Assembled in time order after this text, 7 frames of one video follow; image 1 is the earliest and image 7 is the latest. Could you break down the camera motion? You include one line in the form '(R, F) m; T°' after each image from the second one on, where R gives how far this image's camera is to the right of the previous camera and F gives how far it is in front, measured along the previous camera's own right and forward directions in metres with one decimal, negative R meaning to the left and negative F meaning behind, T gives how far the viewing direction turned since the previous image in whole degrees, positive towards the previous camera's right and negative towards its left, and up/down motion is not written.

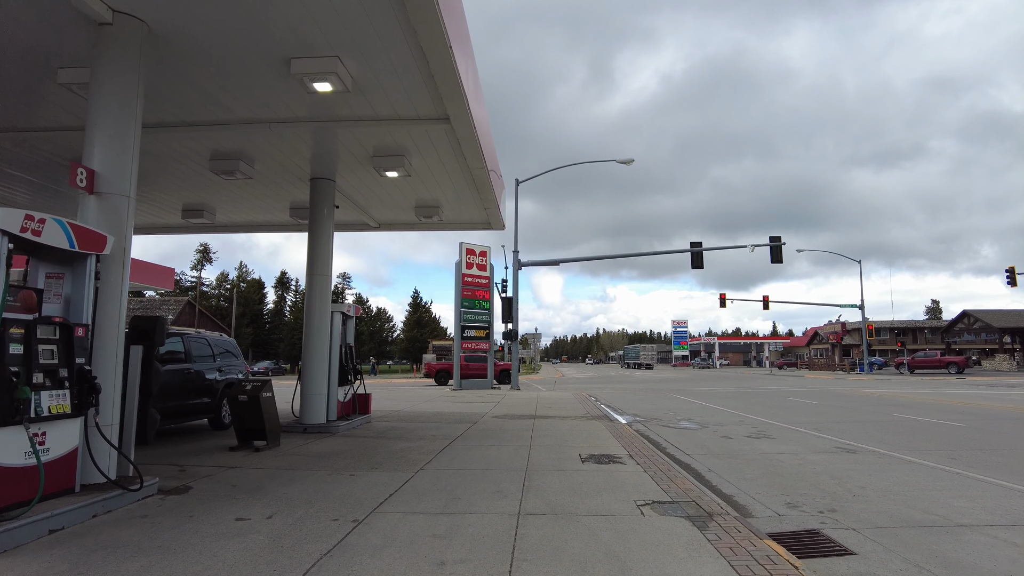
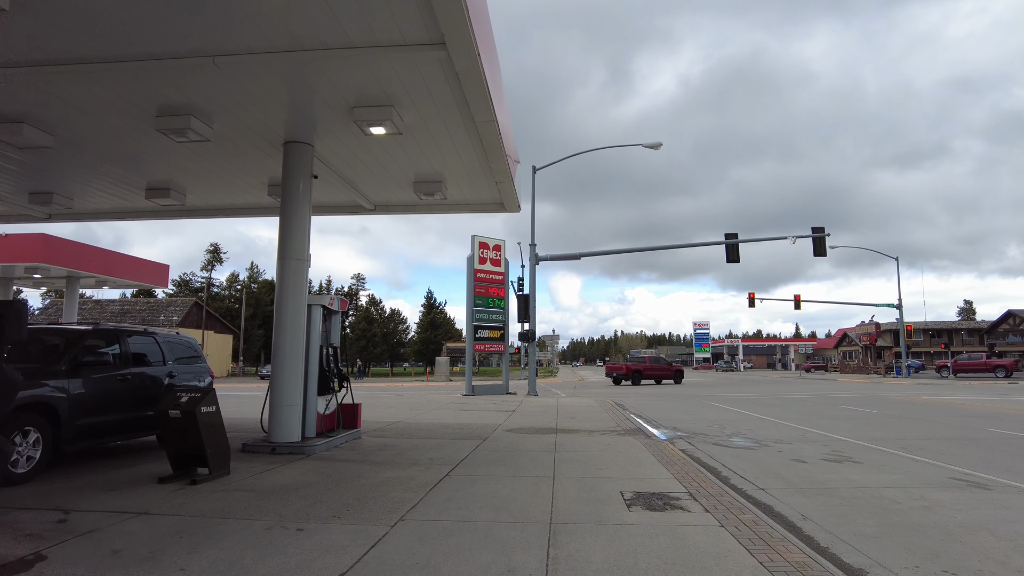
(0.0, +2.1) m; -2°
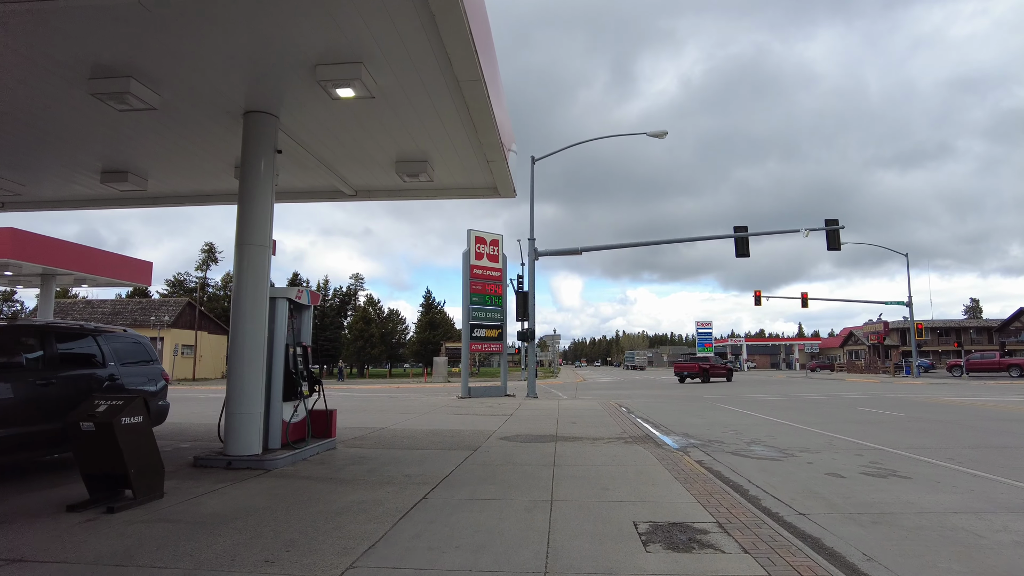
(+0.1, +1.2) m; 0°
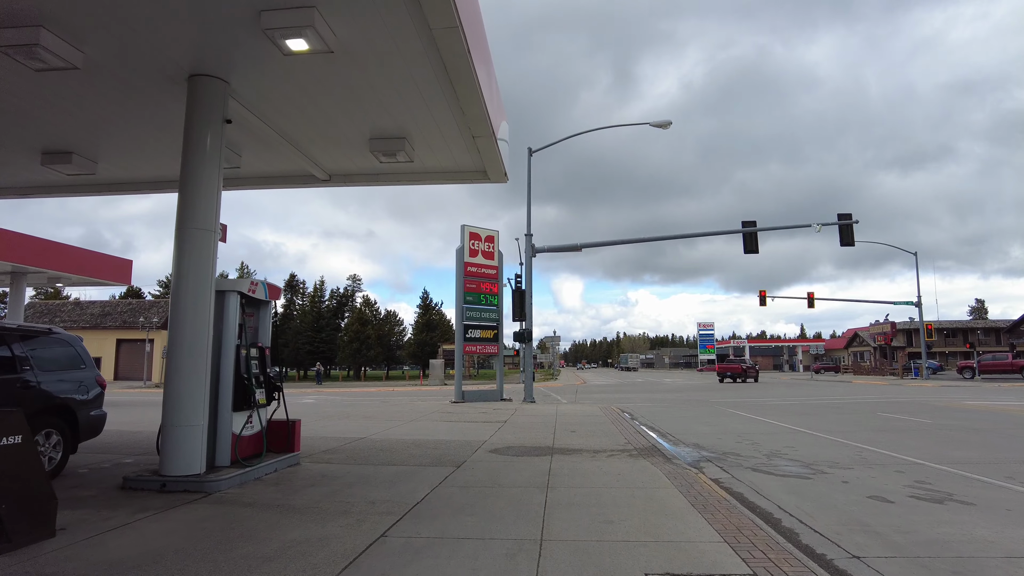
(+0.2, +1.2) m; 0°
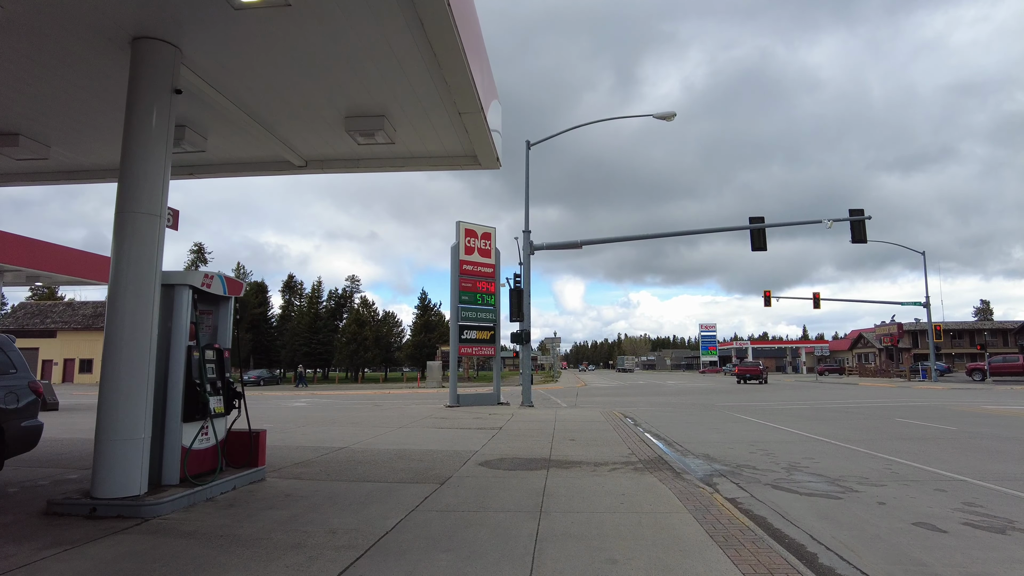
(+0.1, +0.9) m; 0°
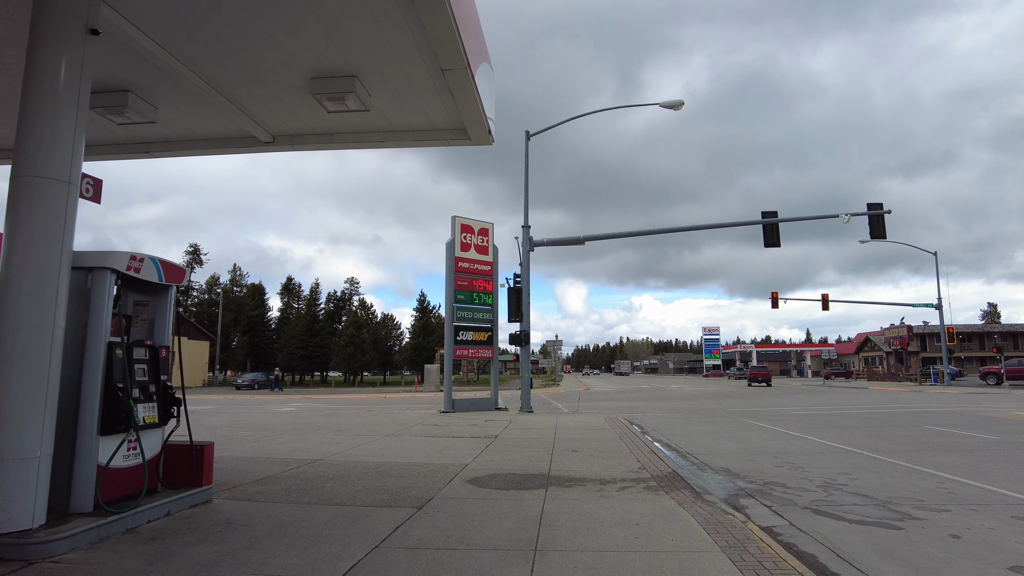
(+0.1, +1.2) m; 0°
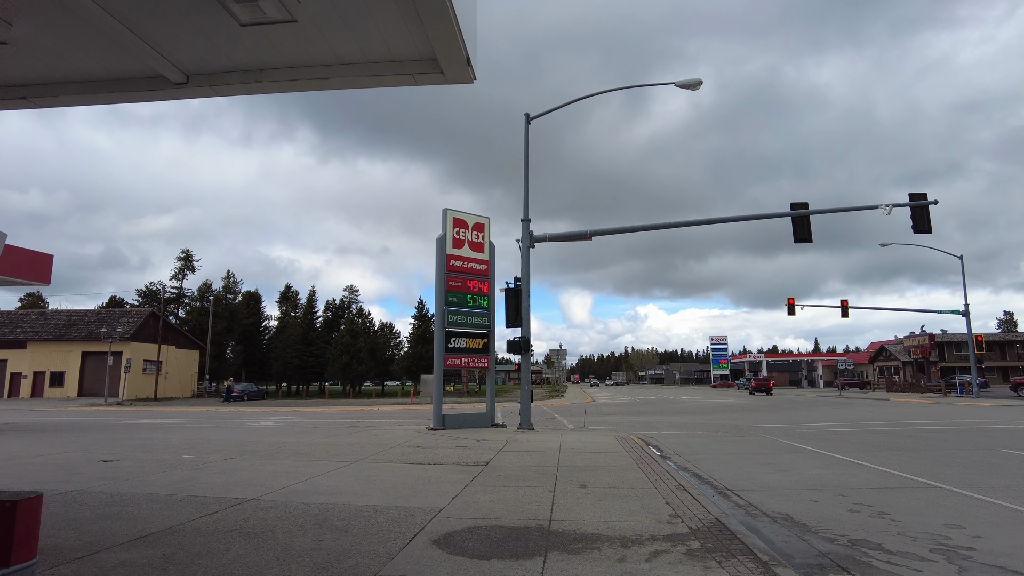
(+0.2, +2.2) m; 0°
